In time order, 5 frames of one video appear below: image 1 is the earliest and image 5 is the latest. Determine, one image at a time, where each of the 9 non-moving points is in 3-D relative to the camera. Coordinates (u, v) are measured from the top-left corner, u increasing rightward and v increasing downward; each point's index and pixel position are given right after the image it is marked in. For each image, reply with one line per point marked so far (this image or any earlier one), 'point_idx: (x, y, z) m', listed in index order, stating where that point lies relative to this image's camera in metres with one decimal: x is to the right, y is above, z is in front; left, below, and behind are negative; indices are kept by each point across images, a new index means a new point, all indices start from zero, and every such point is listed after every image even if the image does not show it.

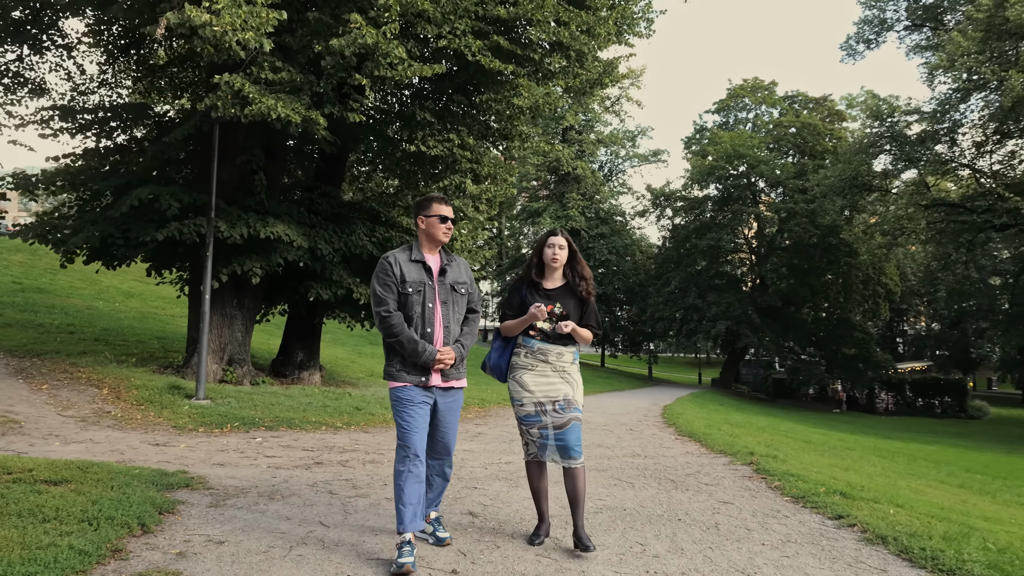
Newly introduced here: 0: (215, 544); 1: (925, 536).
0: (-1.8, -1.5, +4.0) m
1: (+3.0, -1.8, +4.8) m
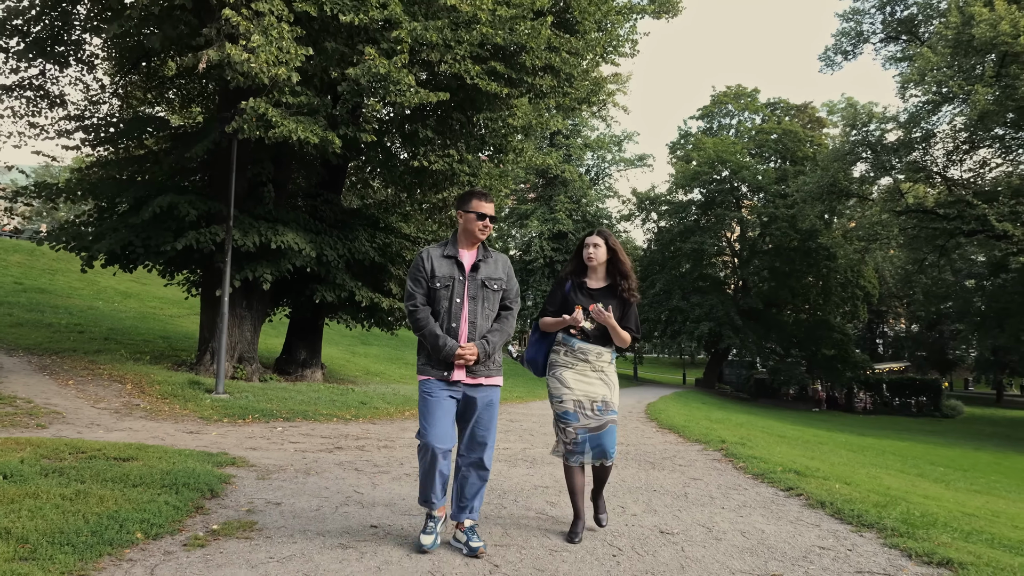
0: (-1.8, -1.6, +4.8) m
1: (+3.0, -1.9, +5.8) m
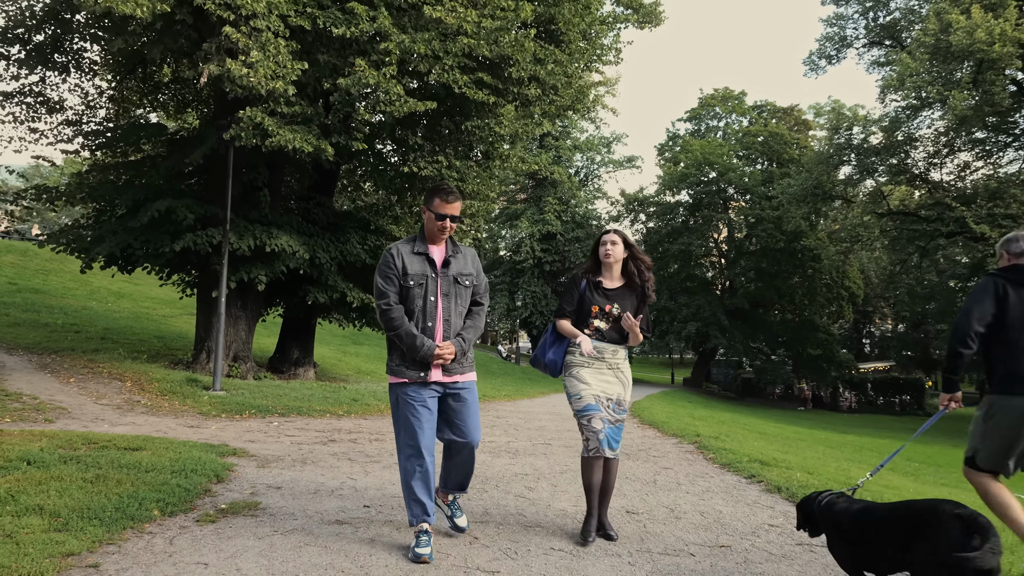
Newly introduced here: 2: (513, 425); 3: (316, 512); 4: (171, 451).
0: (-1.9, -1.6, +5.3) m
1: (+2.9, -1.9, +6.3) m
2: (0.0, -2.3, +11.0) m
3: (-1.4, -1.6, +4.6) m
4: (-3.2, -1.5, +6.1) m
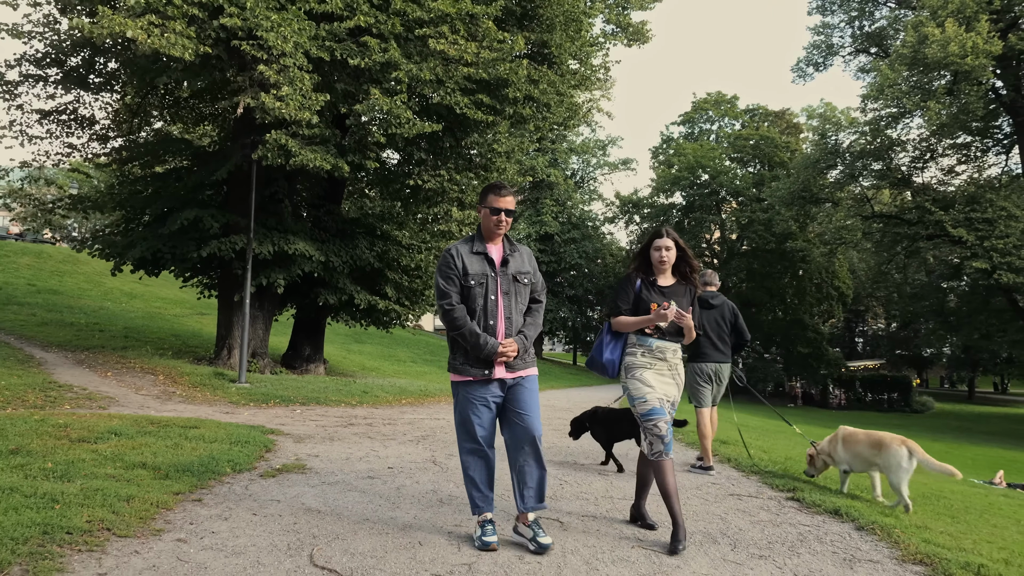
0: (-2.0, -1.7, +6.5) m
1: (+2.8, -2.0, +7.5) m
2: (-0.1, -2.4, +12.2) m
3: (-1.4, -1.6, +5.8) m
4: (-3.2, -1.6, +7.2) m
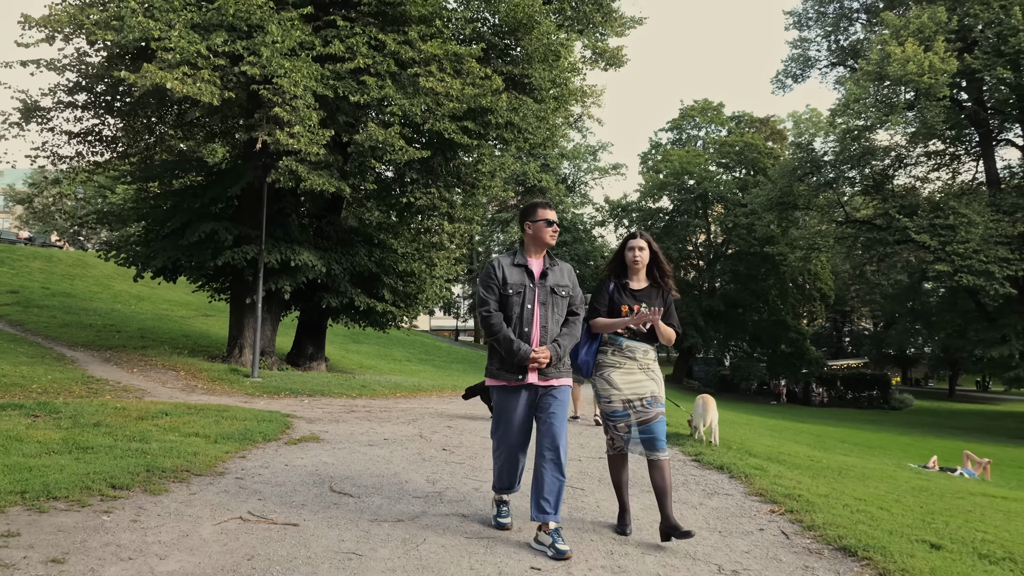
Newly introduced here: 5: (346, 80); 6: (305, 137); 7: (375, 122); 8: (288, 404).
0: (-2.3, -1.8, +8.1) m
1: (+2.5, -2.1, +9.1) m
2: (-0.5, -2.5, +13.8) m
3: (-1.8, -1.8, +7.4) m
4: (-3.6, -1.7, +8.8) m
5: (-3.1, +3.9, +12.3) m
6: (-3.5, +2.6, +10.9) m
7: (-2.6, +3.2, +12.6) m
8: (-3.8, -2.0, +11.2) m
